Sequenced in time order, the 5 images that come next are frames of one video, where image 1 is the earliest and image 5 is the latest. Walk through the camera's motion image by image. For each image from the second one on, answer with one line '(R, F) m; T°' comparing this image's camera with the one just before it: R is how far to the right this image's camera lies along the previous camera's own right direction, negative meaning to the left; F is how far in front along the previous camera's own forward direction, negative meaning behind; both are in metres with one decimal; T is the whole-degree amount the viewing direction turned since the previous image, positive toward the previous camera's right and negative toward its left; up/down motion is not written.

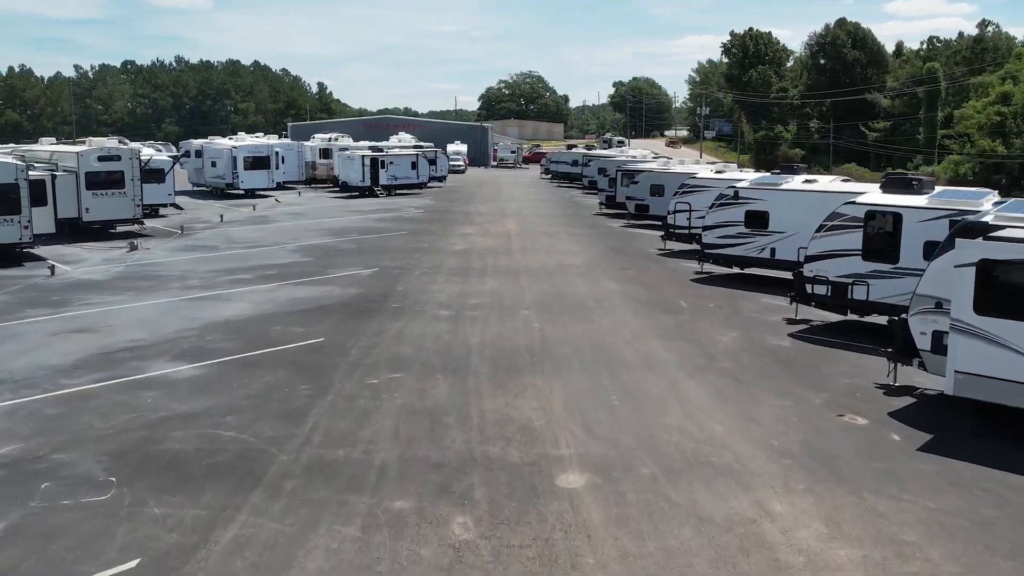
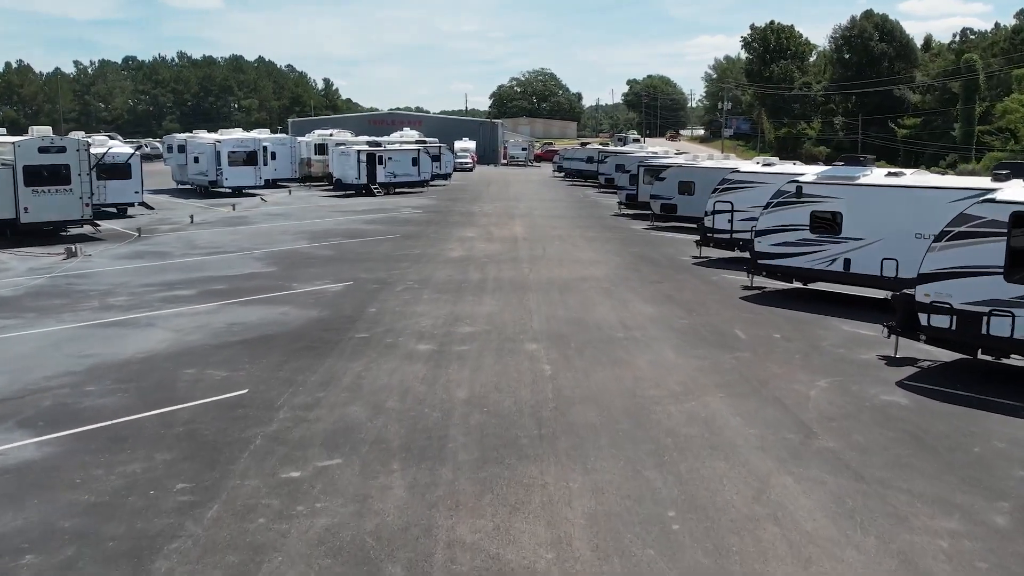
(+0.1, +4.4) m; -1°
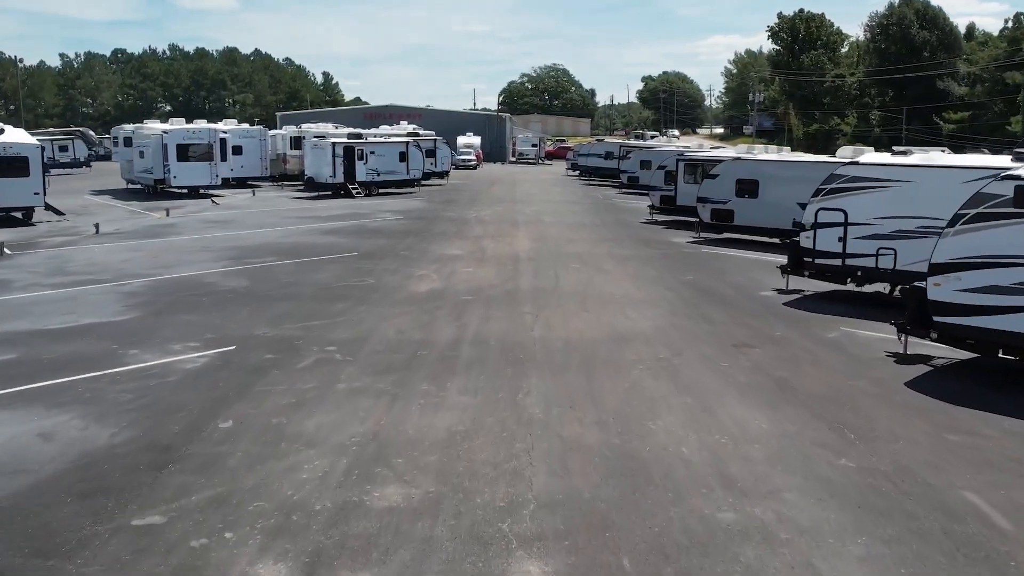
(+0.2, +7.8) m; -1°
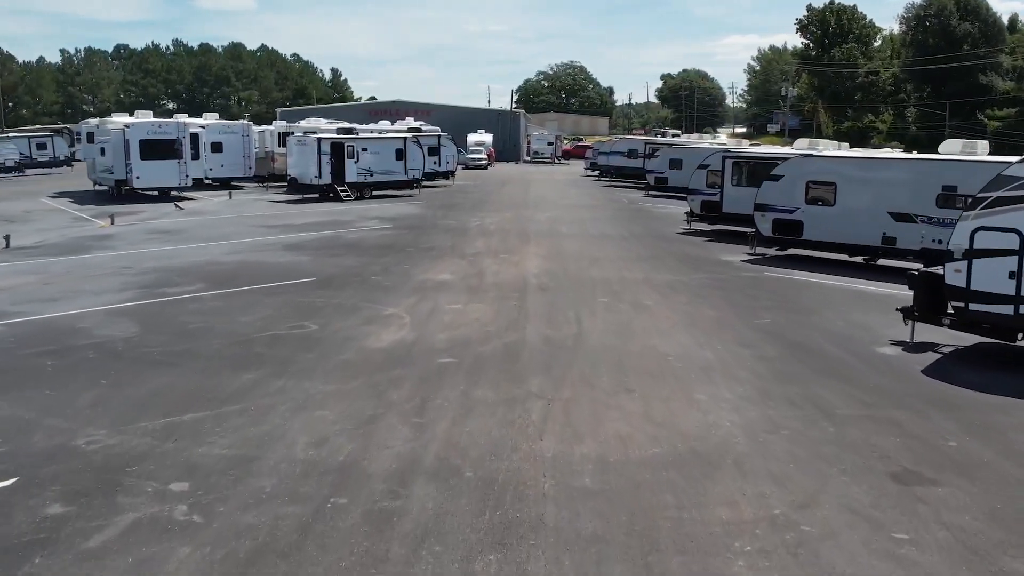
(+0.2, +5.0) m; -1°
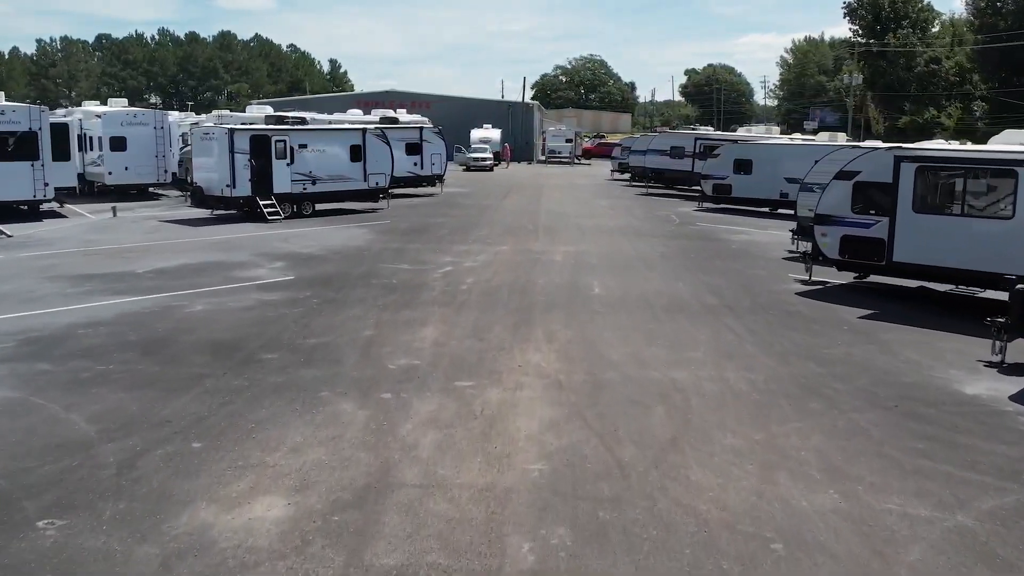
(+0.4, +10.6) m; -1°
